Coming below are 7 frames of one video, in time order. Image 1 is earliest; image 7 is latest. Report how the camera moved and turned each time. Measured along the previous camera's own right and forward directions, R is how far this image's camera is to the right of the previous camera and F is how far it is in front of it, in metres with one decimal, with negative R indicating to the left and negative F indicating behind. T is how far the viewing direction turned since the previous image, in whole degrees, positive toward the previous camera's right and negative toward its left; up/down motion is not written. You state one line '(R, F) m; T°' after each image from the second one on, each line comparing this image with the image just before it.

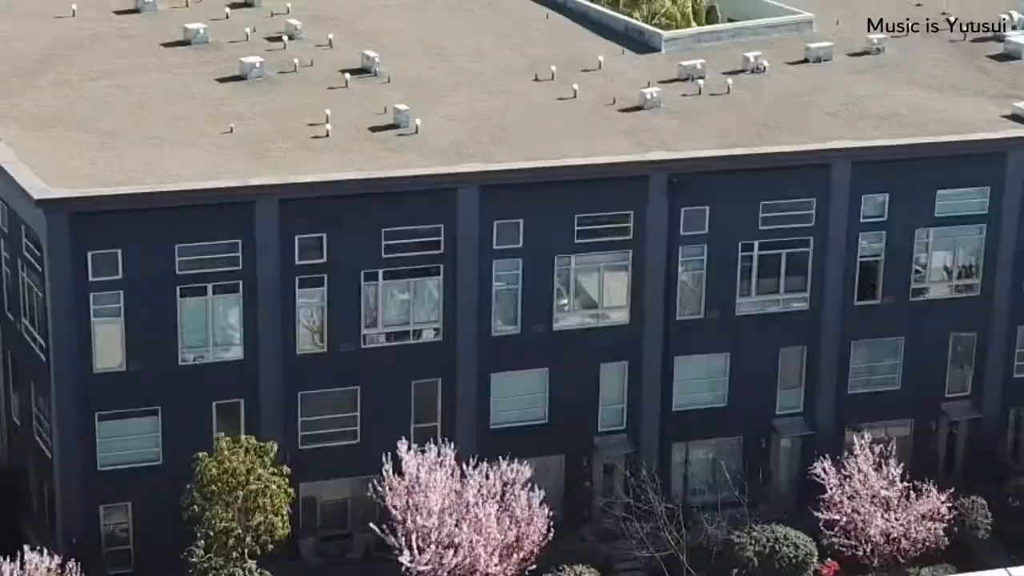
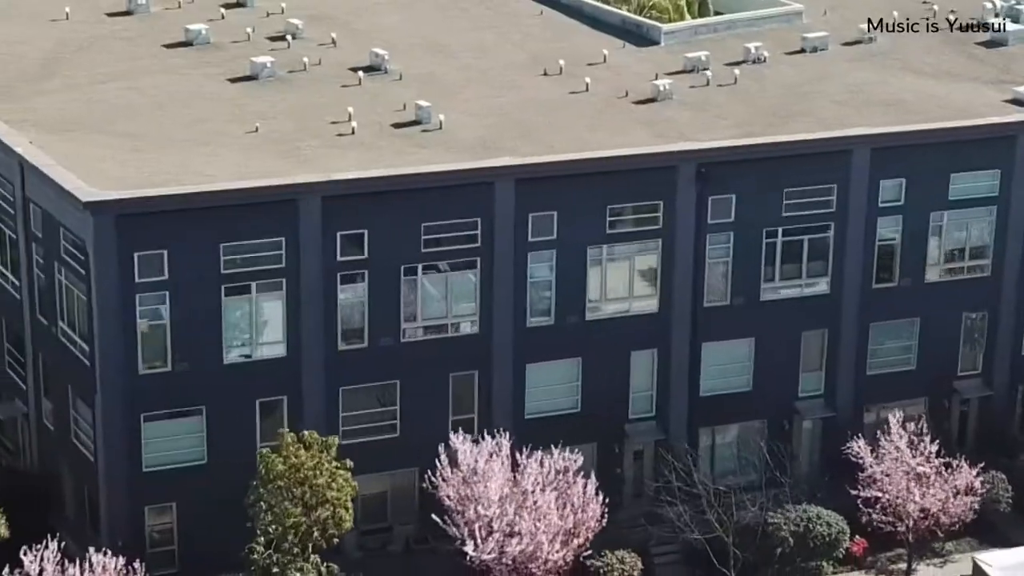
(-3.9, -0.5) m; +3°
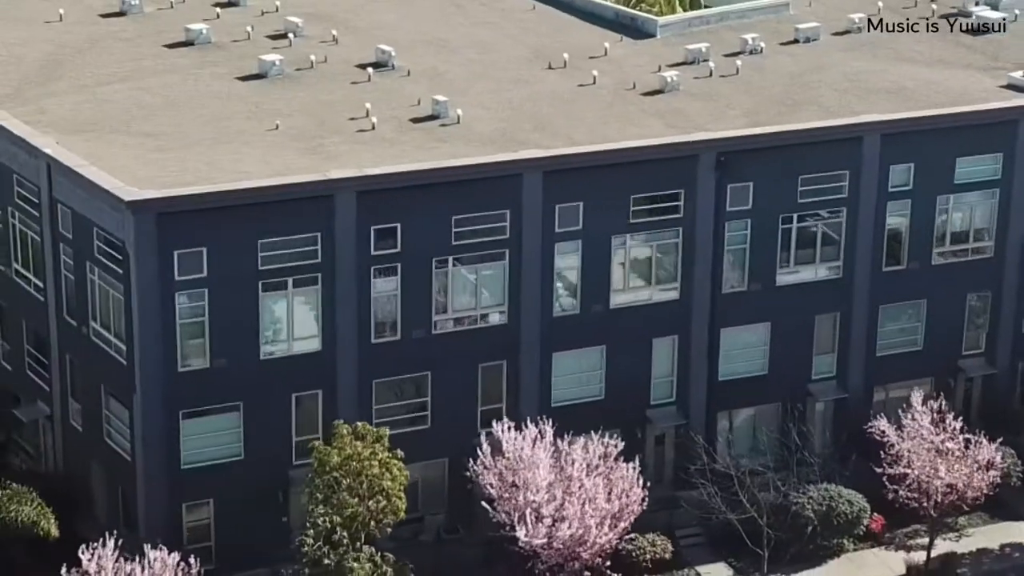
(-3.4, -0.6) m; +3°
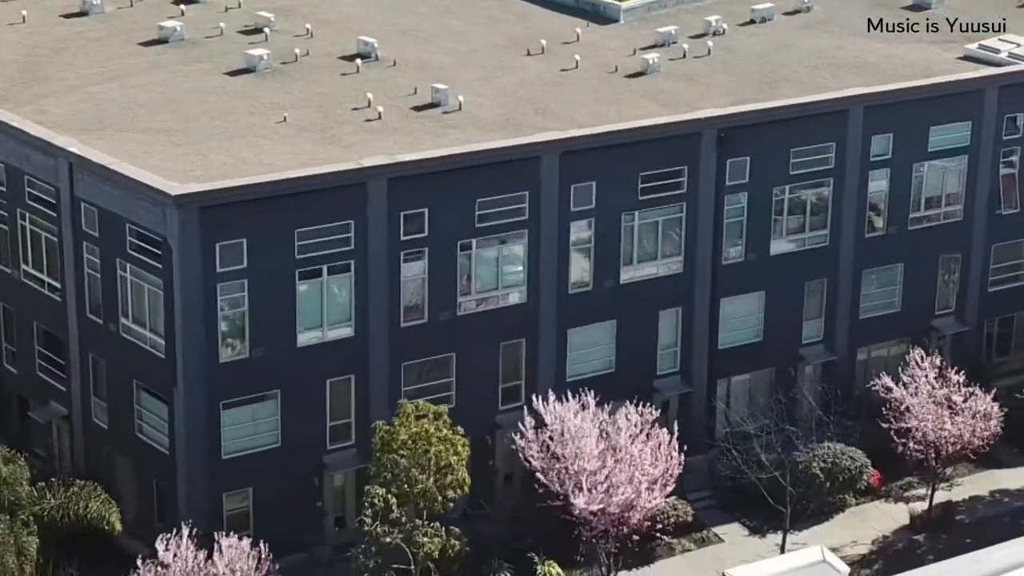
(-5.8, -1.1) m; +6°
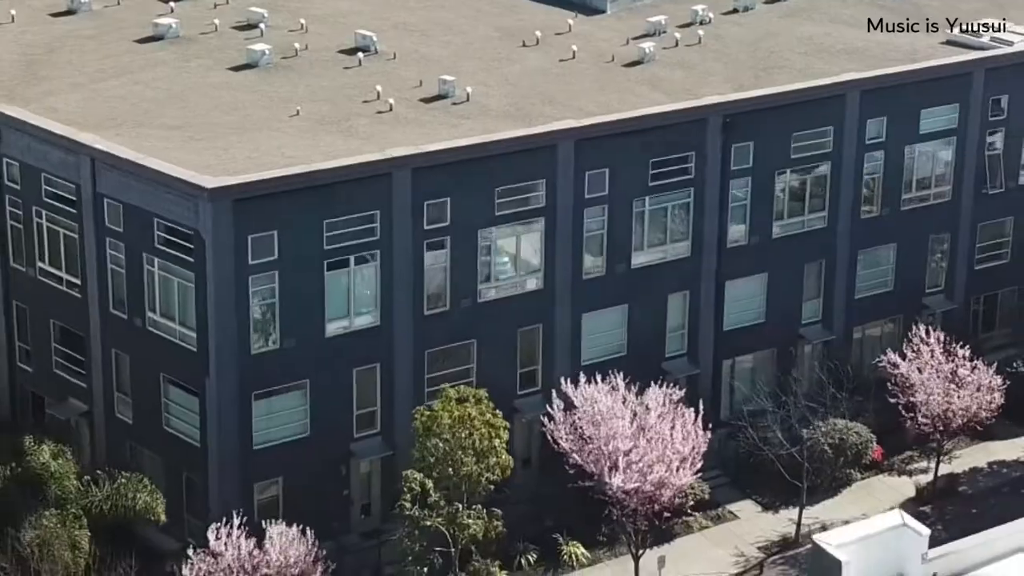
(-3.3, -0.8) m; +3°
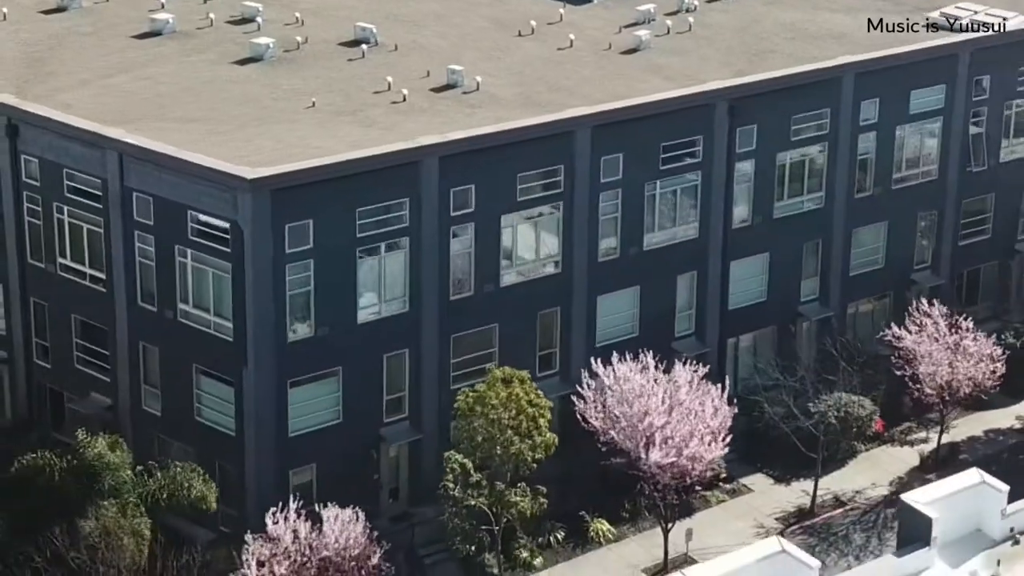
(-3.7, -0.9) m; +3°
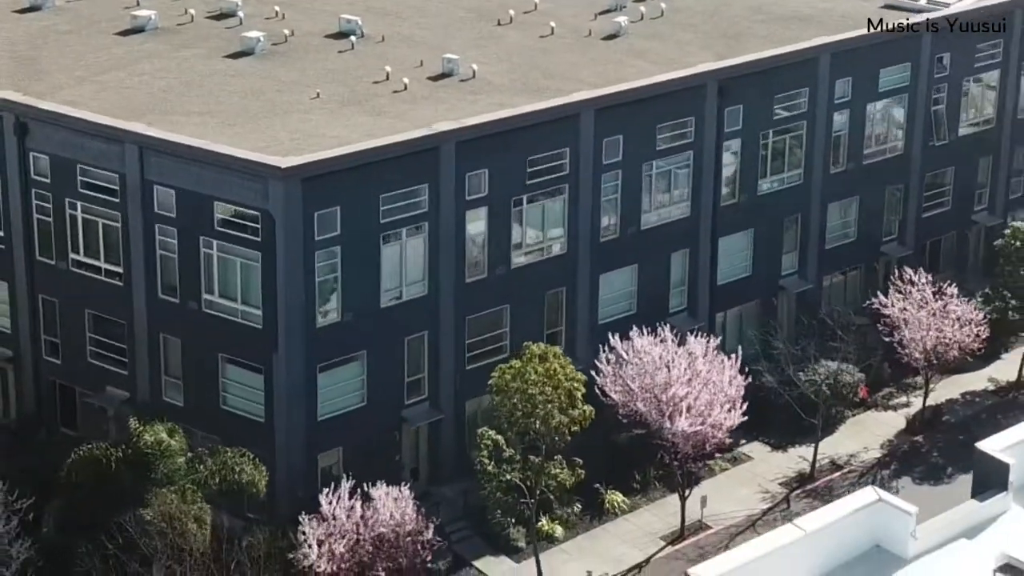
(-4.5, -1.2) m; +5°
